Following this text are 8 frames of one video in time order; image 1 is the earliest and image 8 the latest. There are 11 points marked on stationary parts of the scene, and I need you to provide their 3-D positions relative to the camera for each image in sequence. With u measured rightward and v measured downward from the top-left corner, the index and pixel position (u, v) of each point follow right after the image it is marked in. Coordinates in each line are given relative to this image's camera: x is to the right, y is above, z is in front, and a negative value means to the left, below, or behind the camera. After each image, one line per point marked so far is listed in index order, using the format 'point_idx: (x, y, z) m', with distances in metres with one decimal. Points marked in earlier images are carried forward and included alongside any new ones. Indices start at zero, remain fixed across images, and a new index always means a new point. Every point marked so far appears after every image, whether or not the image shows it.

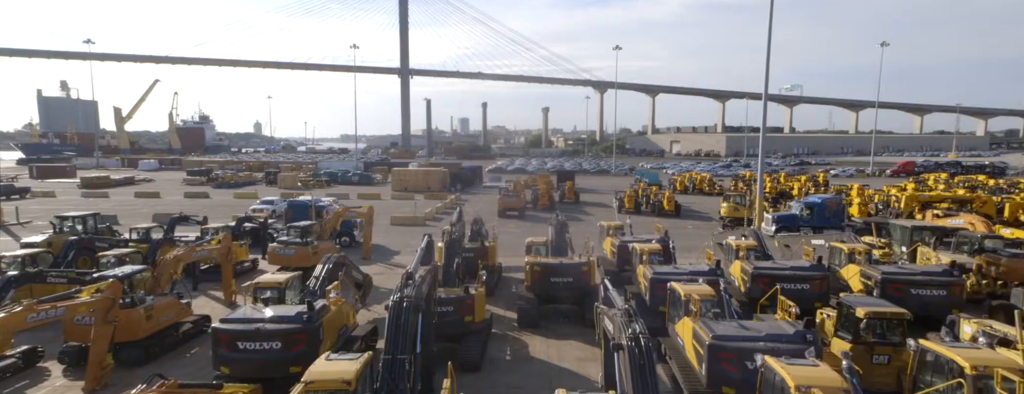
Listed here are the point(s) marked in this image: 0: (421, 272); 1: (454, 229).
0: (-1.5, -1.3, +9.5) m
1: (-1.4, -0.8, +14.2) m
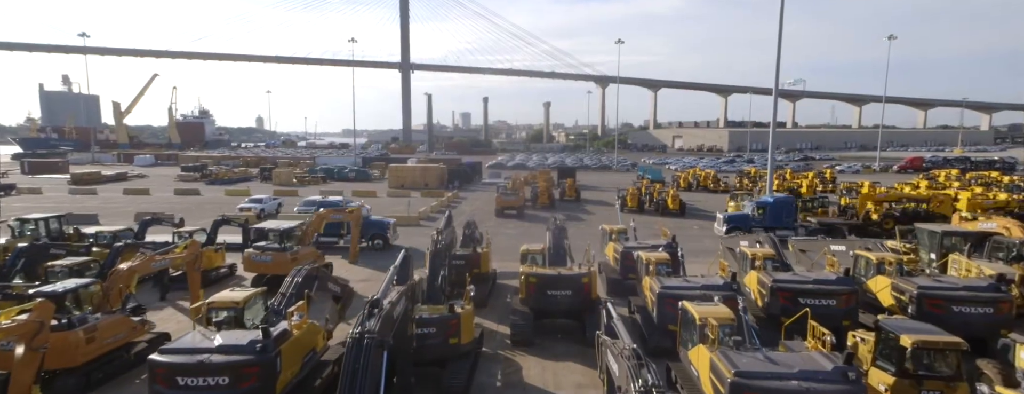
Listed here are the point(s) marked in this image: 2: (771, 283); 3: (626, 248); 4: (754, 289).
0: (-1.7, -1.4, +8.2) m
1: (-1.6, -0.9, +12.9) m
2: (+5.4, -1.8, +11.9) m
3: (+3.1, -1.4, +15.9) m
4: (+5.4, -2.0, +12.8) m
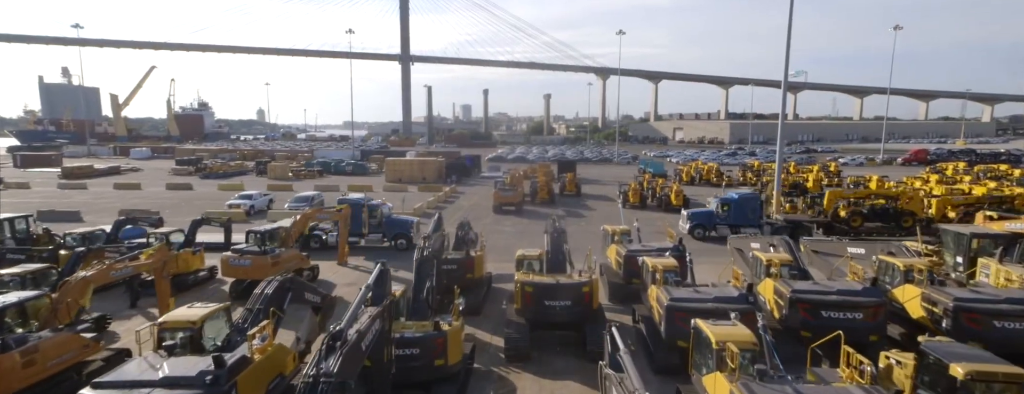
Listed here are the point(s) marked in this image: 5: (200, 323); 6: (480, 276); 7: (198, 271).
0: (-1.8, -1.5, +7.2) m
1: (-1.7, -0.9, +11.9) m
2: (+5.2, -1.8, +10.9) m
3: (+3.0, -1.4, +14.9) m
4: (+5.3, -2.1, +11.8) m
5: (-4.5, -1.8, +8.2) m
6: (-0.8, -2.1, +14.9) m
7: (-8.9, -2.1, +16.4) m
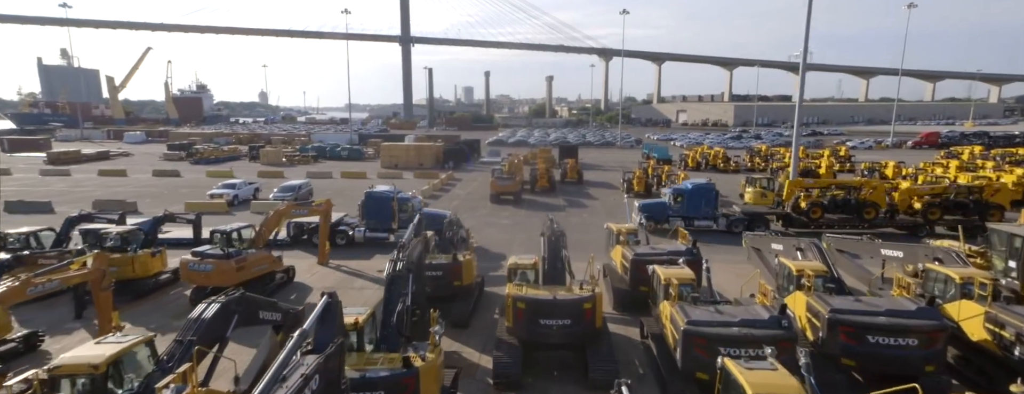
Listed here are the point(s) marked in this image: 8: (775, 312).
0: (-2.0, -1.6, +5.6) m
1: (-1.9, -0.9, +10.2) m
2: (+5.1, -1.9, +9.2) m
3: (+2.9, -1.3, +13.2) m
4: (+5.1, -2.1, +10.1) m
5: (-4.7, -1.9, +6.6) m
6: (-1.0, -2.0, +13.3) m
7: (-9.1, -2.0, +14.9) m
8: (+4.1, -1.8, +9.0) m
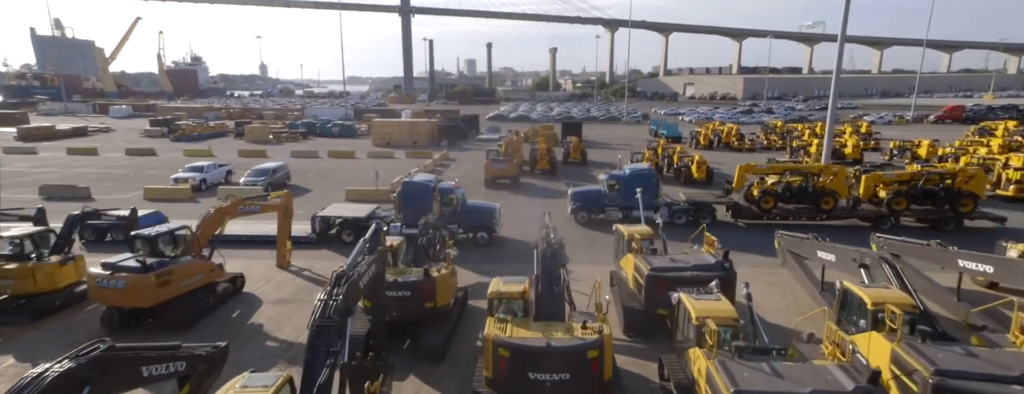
0: (-2.3, -2.0, +2.9) m
1: (-2.2, -1.0, +7.5) m
2: (+4.8, -2.0, +6.6) m
3: (+2.6, -1.3, +10.5) m
4: (+4.8, -2.2, +7.4) m
5: (-5.0, -2.2, +4.0) m
6: (-1.3, -2.0, +10.6) m
7: (-9.3, -1.9, +12.3) m
8: (+3.8, -2.0, +6.4) m
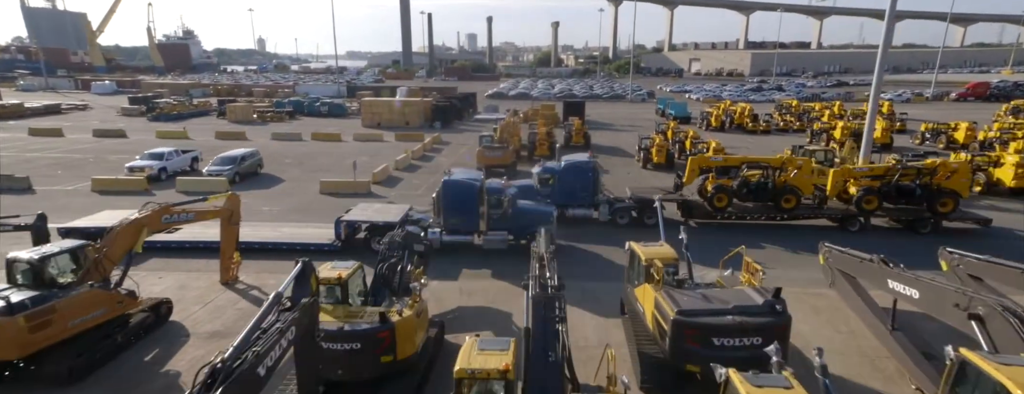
0: (-2.5, -2.6, +0.4) m
1: (-2.4, -1.4, +4.9) m
2: (+4.5, -2.5, +4.0) m
3: (+2.4, -1.6, +7.9) m
4: (+4.6, -2.6, +4.9) m
5: (-5.2, -2.8, +1.5) m
6: (-1.5, -2.3, +8.0) m
7: (-9.6, -2.1, +9.7) m
8: (+3.6, -2.4, +3.8) m
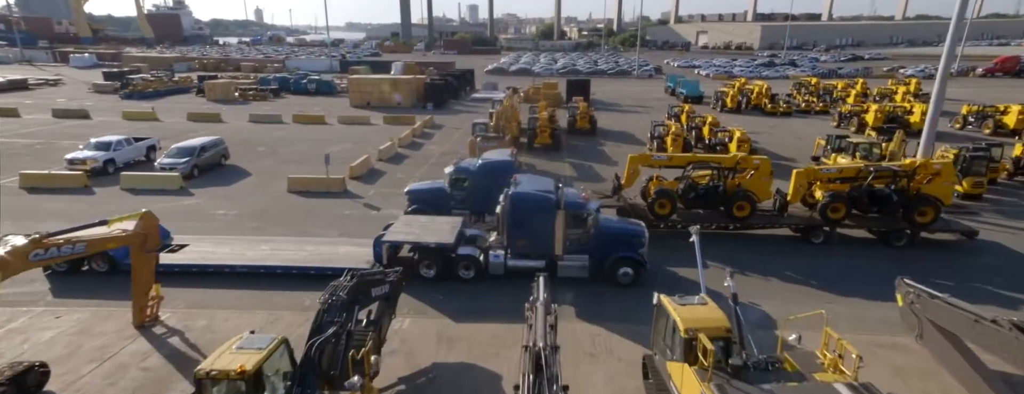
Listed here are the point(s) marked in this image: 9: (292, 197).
0: (-2.8, -3.5, -2.3) m
1: (-2.6, -2.2, +2.2) m
2: (+4.3, -3.3, +1.3) m
3: (+2.2, -2.2, +5.1) m
4: (+4.4, -3.4, +2.2) m
5: (-5.4, -3.6, -1.2) m
6: (-1.7, -2.8, +5.3) m
7: (-9.7, -2.6, +7.0) m
8: (+3.4, -3.2, +1.1) m
9: (-7.0, 0.0, +18.3) m
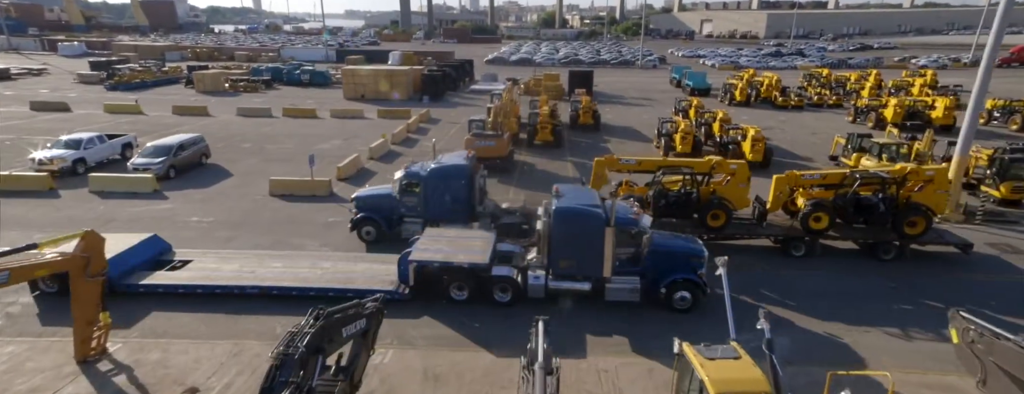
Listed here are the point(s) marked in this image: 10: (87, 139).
0: (-2.9, -4.0, -3.6) m
1: (-2.7, -2.6, +0.9) m
2: (+4.3, -3.7, 0.0) m
3: (+2.1, -2.6, +3.8) m
4: (+4.3, -3.8, +0.9) m
5: (-5.5, -4.1, -2.4) m
6: (-1.7, -3.2, +4.1) m
7: (-9.8, -2.9, +5.8) m
8: (+3.3, -3.7, -0.2) m
9: (-7.1, -0.1, +17.0) m
10: (-14.4, +1.9, +19.5) m
